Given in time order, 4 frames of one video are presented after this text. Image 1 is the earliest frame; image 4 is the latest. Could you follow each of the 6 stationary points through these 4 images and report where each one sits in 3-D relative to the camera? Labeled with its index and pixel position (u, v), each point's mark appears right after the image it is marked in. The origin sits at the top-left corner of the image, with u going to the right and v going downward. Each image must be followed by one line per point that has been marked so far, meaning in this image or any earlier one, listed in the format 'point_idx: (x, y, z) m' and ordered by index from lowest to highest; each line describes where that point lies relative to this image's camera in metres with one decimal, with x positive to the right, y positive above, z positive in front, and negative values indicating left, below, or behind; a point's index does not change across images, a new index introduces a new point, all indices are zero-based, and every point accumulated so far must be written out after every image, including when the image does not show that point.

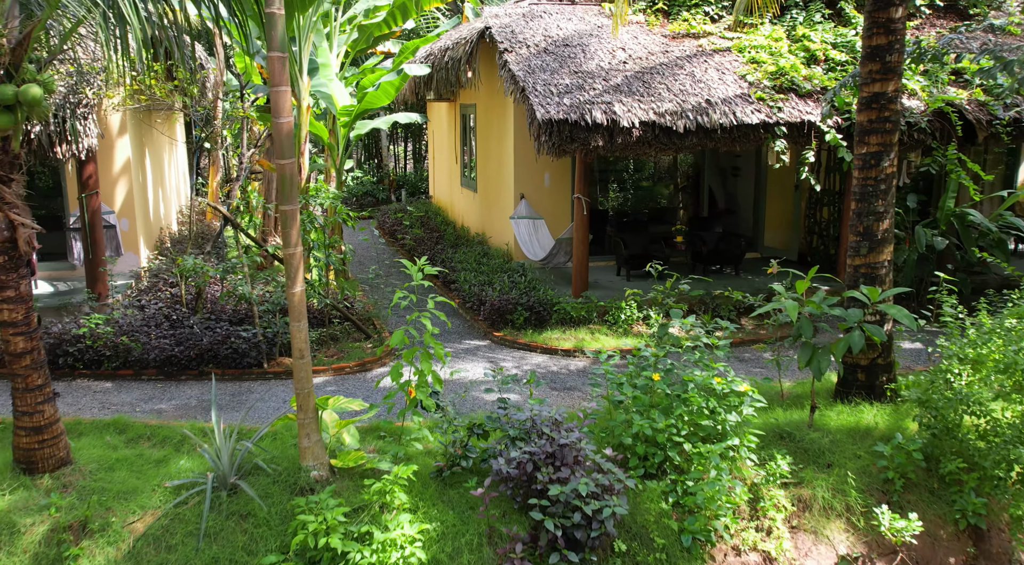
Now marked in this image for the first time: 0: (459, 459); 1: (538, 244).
0: (-0.3, -1.0, +4.3) m
1: (+0.3, +0.4, +8.1) m
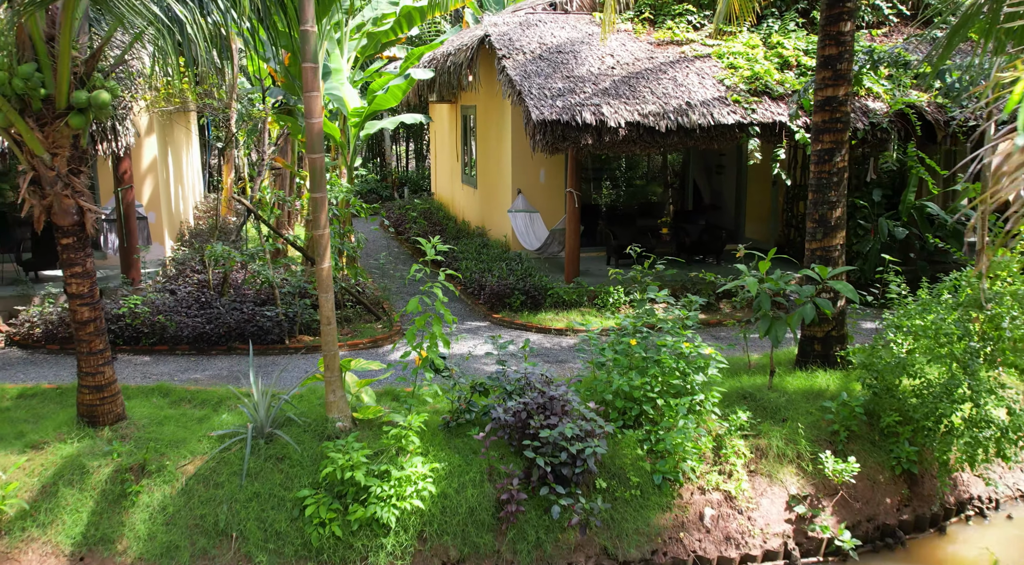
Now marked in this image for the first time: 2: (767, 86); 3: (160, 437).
0: (-0.3, -0.8, +5.0) m
1: (+0.3, +0.6, +8.8) m
2: (+2.7, +2.1, +8.1) m
3: (-2.3, -1.0, +5.0) m
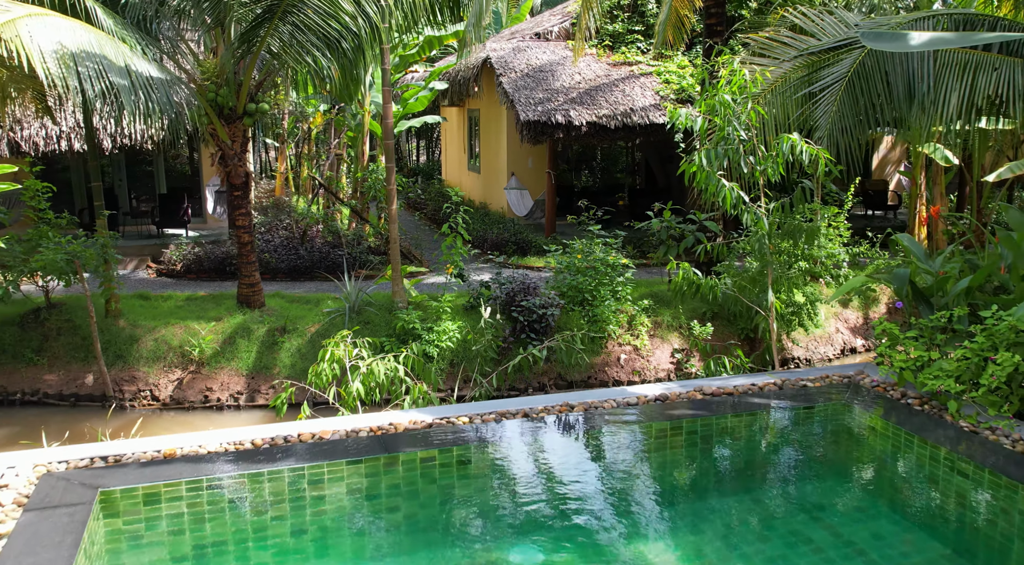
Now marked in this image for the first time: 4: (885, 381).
0: (-0.4, -0.2, +8.2) m
1: (+0.2, +1.2, +11.9) m
2: (+2.6, +2.7, +11.2) m
3: (-2.4, -0.3, +8.2) m
4: (+2.3, -0.6, +4.8) m
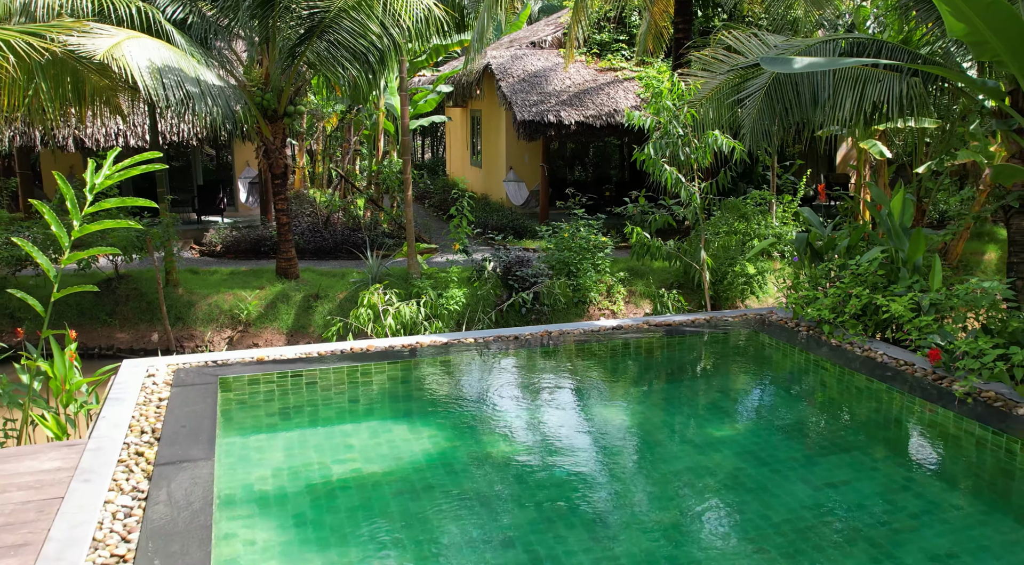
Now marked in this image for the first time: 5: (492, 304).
0: (-0.4, +0.1, +9.7) m
1: (+0.1, +1.5, +13.4) m
2: (+2.6, +3.1, +12.7) m
3: (-2.4, 0.0, +9.7) m
4: (+2.3, -0.3, +6.3) m
5: (-0.2, -0.3, +9.0) m
